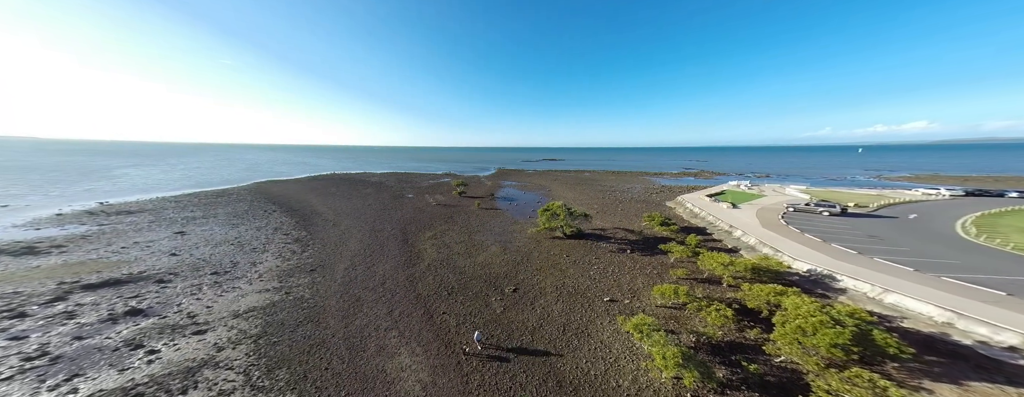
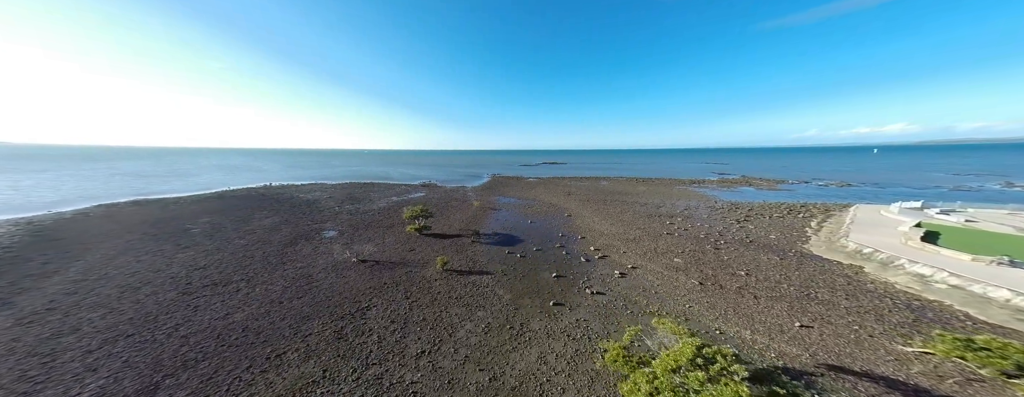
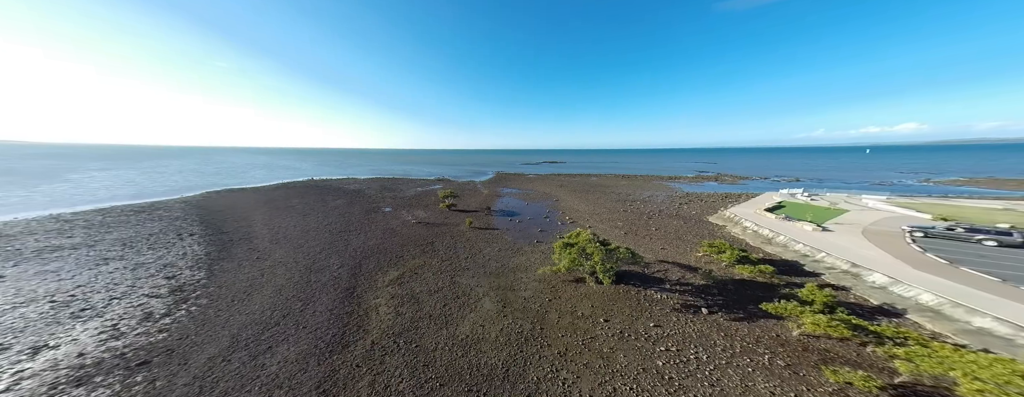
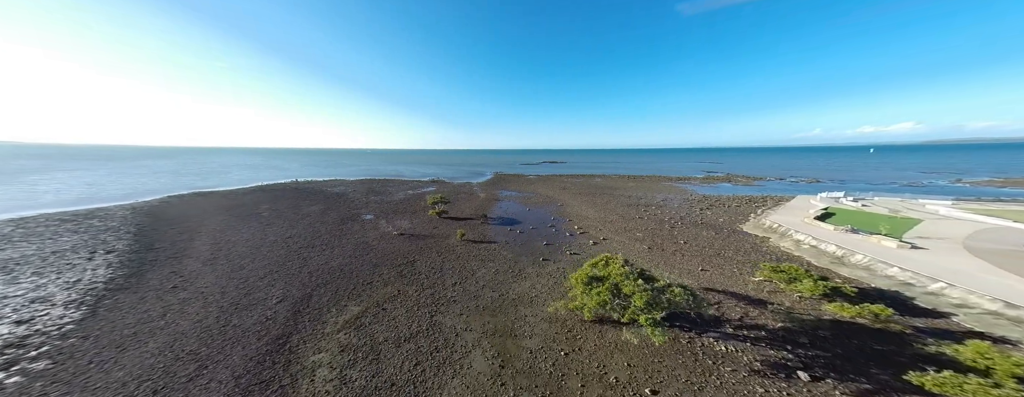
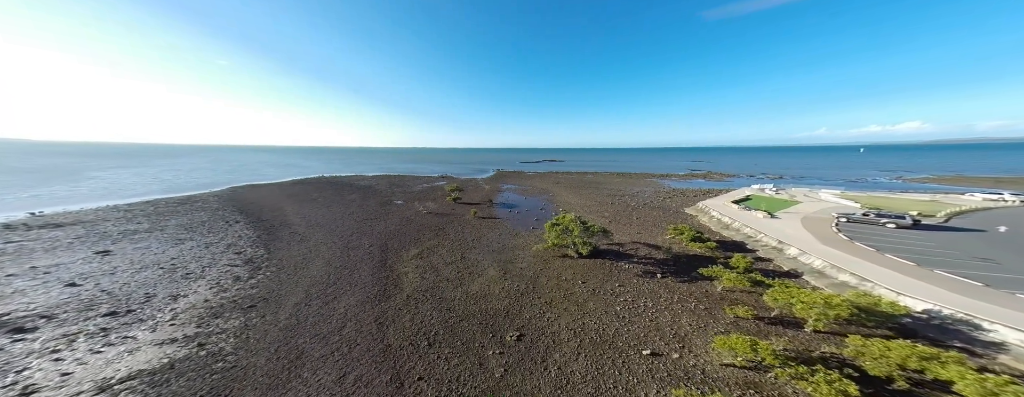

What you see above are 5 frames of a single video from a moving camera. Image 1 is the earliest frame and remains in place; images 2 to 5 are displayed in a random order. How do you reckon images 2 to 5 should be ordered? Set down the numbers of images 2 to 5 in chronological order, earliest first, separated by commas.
5, 3, 4, 2
